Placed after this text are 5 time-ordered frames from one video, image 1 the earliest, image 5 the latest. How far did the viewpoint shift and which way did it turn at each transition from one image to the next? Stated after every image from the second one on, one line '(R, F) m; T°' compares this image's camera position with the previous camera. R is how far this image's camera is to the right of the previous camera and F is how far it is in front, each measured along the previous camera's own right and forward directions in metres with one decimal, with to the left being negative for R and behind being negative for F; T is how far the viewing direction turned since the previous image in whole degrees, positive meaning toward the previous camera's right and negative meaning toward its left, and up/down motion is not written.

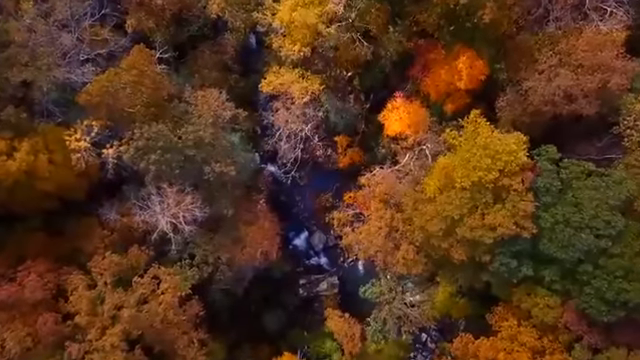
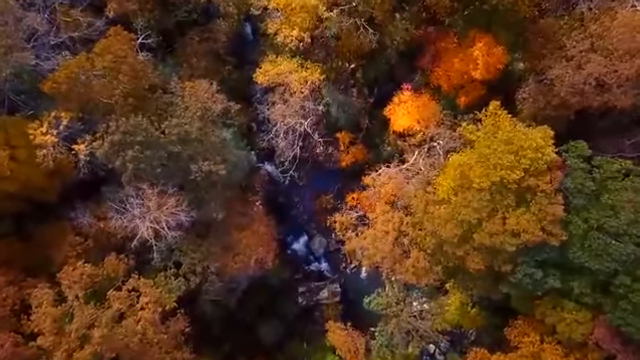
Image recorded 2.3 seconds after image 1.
(0.0, +2.0) m; 0°
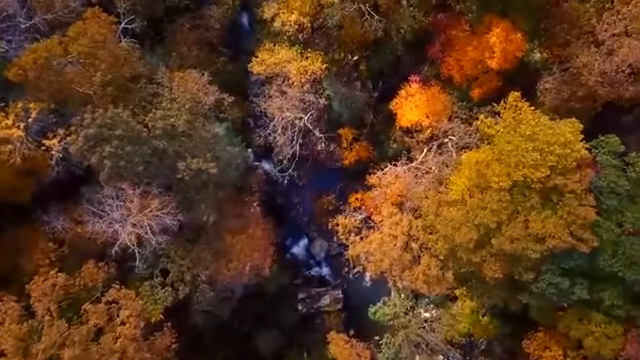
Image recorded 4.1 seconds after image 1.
(0.0, +1.6) m; 0°
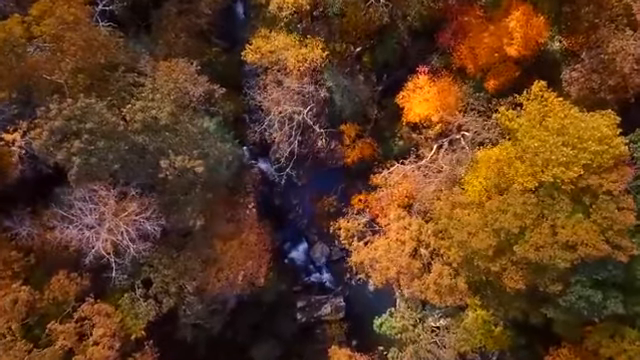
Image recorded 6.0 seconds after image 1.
(0.0, +1.6) m; 0°
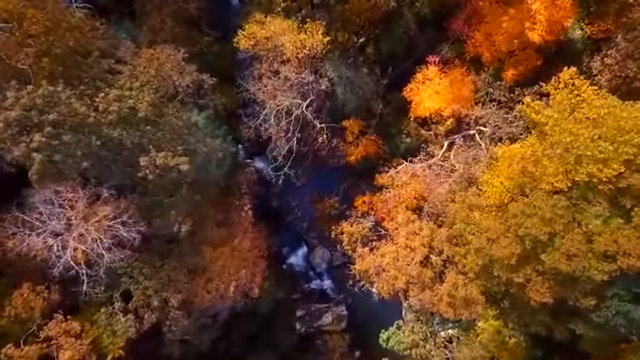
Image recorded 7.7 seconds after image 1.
(0.0, +1.5) m; 0°
